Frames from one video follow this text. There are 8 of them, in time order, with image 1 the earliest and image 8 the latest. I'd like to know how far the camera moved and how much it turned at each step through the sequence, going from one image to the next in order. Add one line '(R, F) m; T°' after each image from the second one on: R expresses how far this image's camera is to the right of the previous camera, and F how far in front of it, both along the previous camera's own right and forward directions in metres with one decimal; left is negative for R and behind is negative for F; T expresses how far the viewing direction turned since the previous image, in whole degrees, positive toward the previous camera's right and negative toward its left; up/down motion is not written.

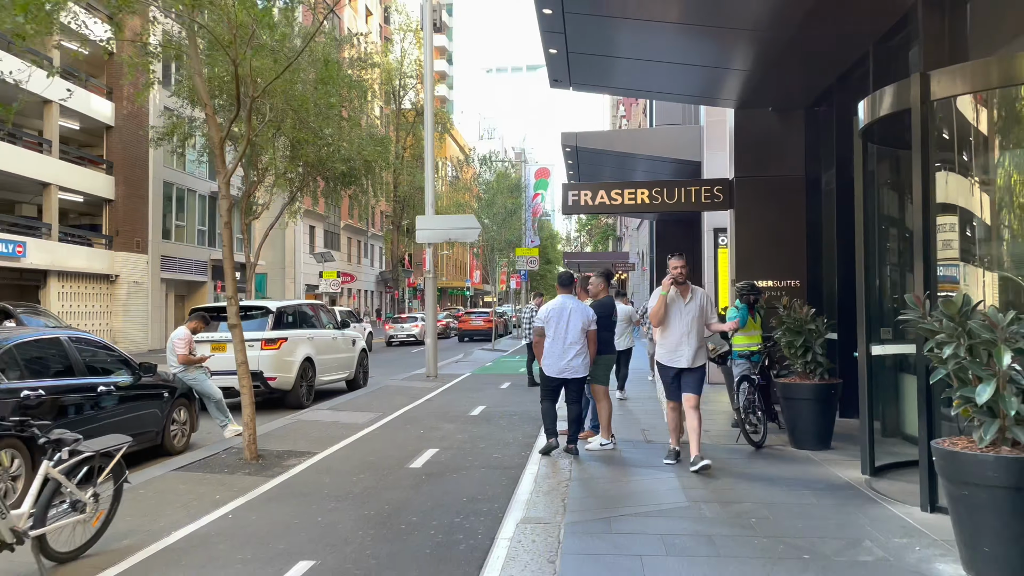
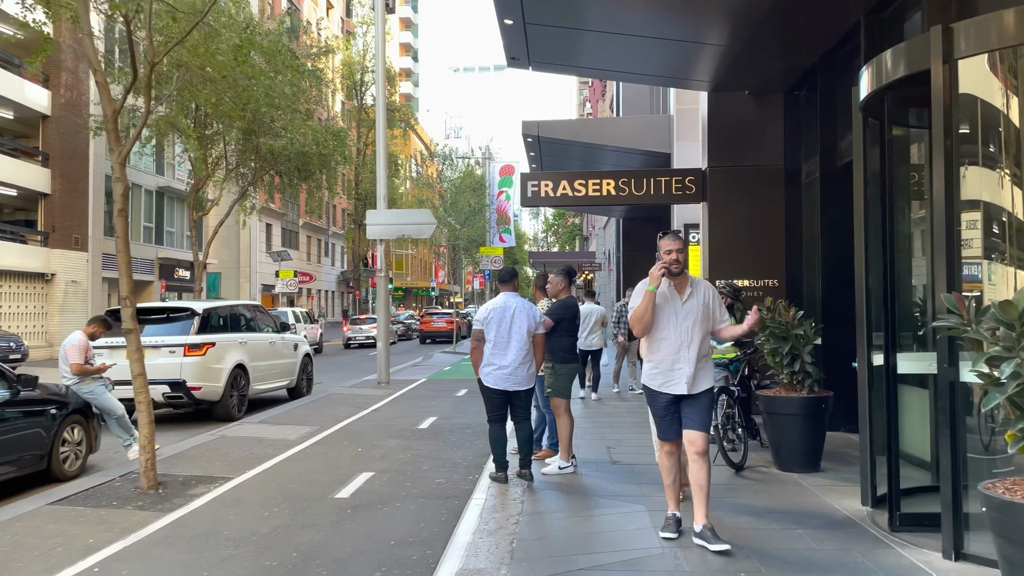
(+0.2, +1.0) m; +2°
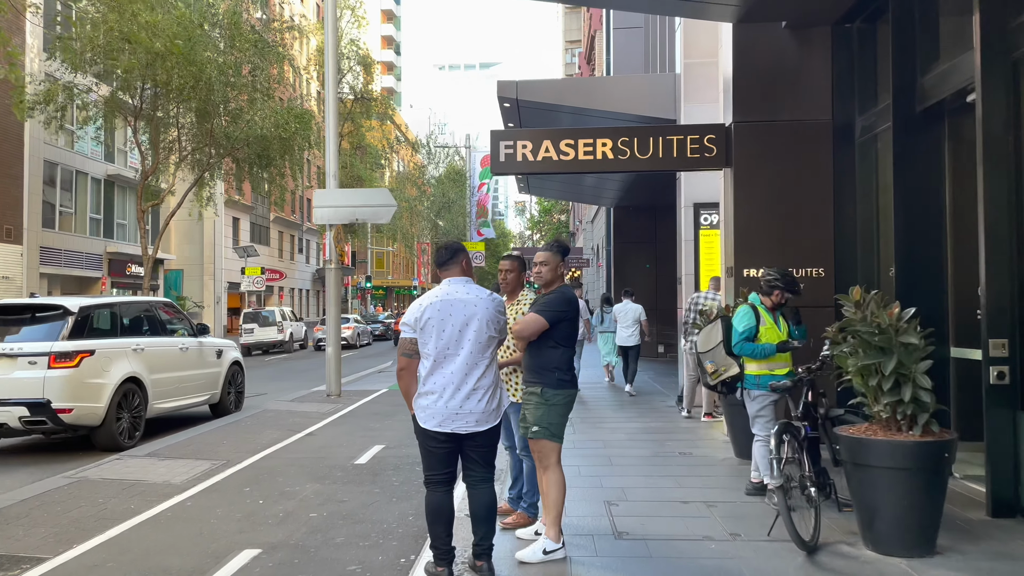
(+0.2, +2.4) m; +1°
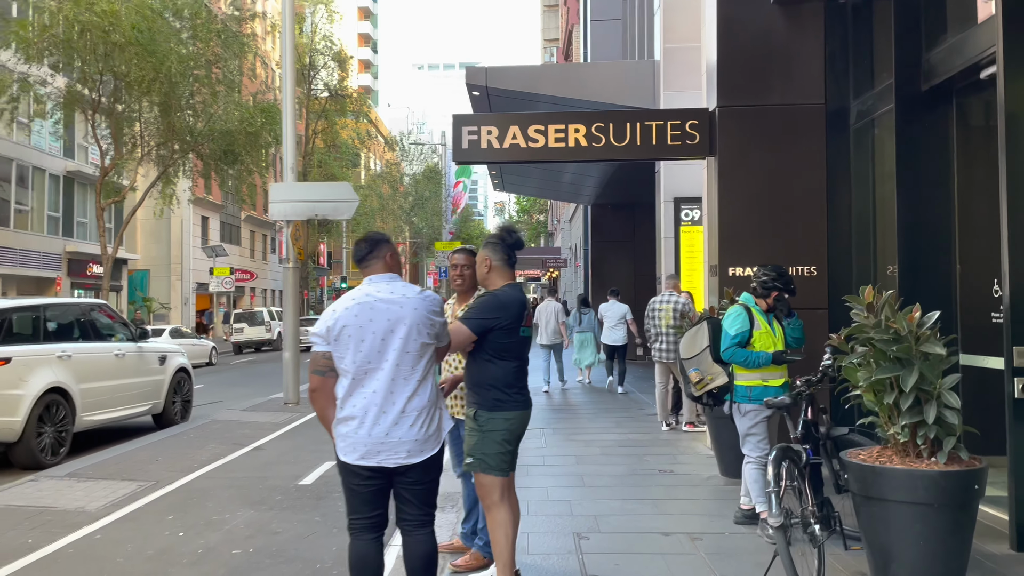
(+0.1, +0.7) m; +1°
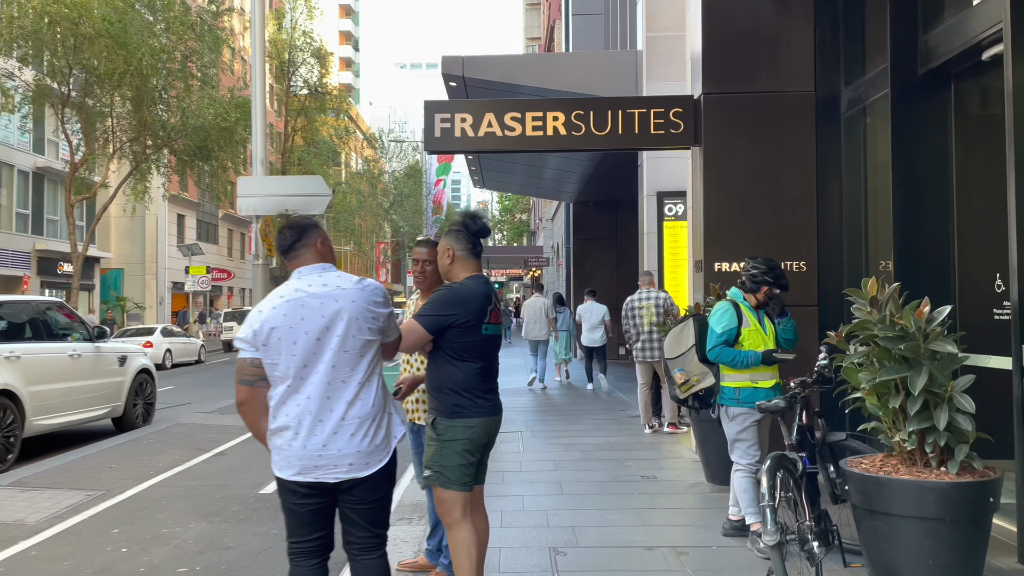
(+0.1, +0.4) m; +1°
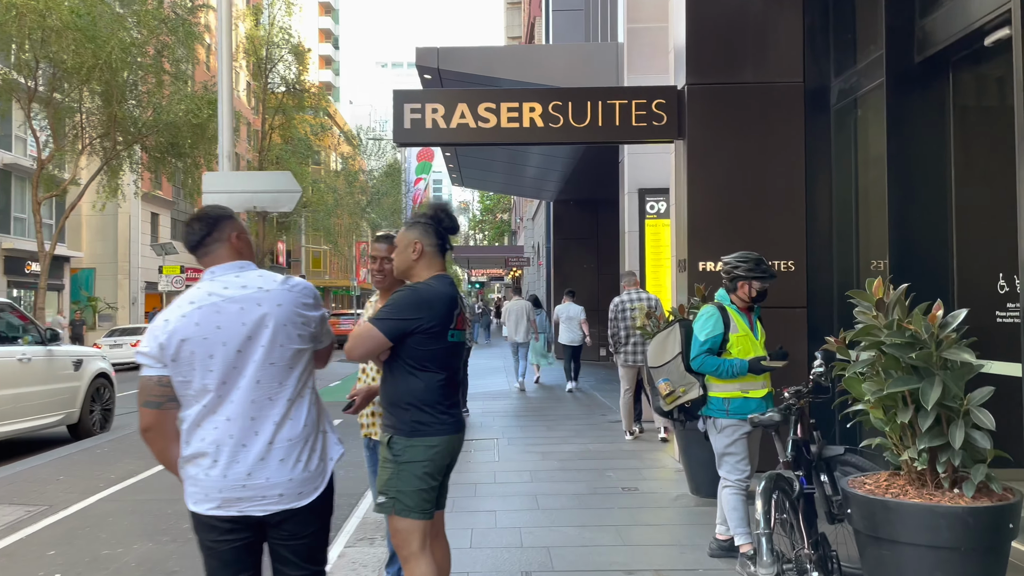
(+0.1, +0.4) m; +1°
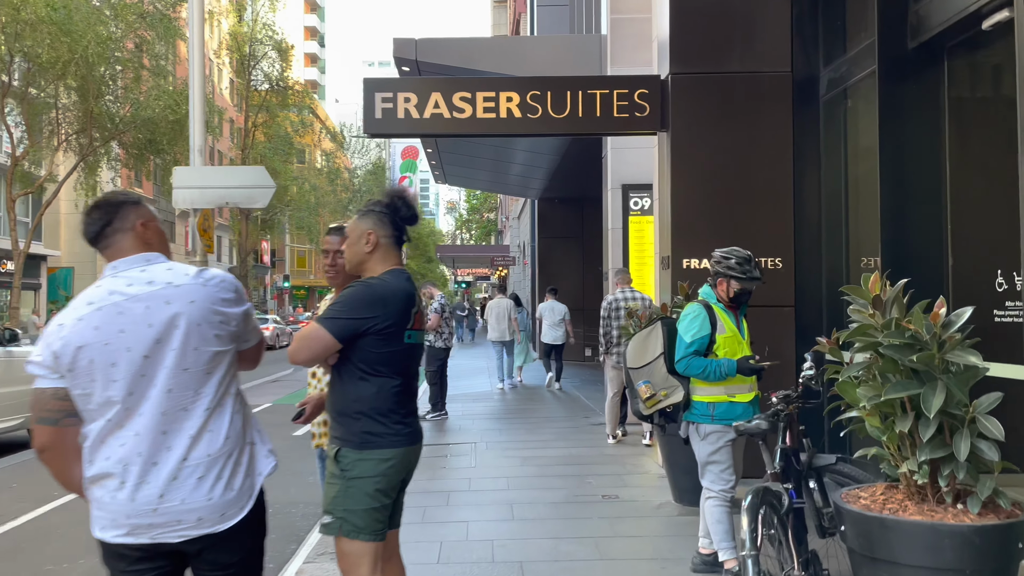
(+0.1, +0.3) m; +1°
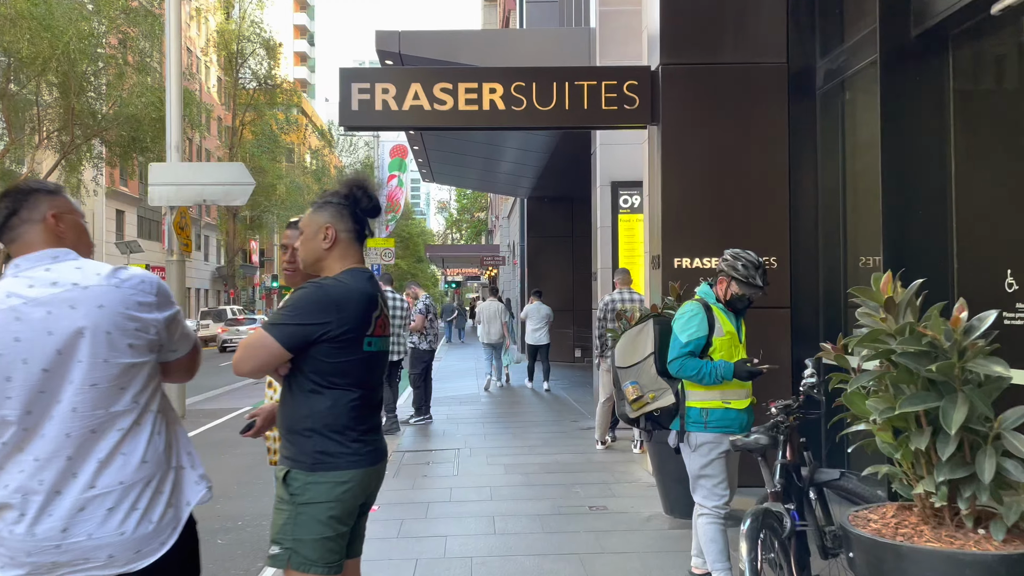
(+0.1, +0.3) m; +1°
